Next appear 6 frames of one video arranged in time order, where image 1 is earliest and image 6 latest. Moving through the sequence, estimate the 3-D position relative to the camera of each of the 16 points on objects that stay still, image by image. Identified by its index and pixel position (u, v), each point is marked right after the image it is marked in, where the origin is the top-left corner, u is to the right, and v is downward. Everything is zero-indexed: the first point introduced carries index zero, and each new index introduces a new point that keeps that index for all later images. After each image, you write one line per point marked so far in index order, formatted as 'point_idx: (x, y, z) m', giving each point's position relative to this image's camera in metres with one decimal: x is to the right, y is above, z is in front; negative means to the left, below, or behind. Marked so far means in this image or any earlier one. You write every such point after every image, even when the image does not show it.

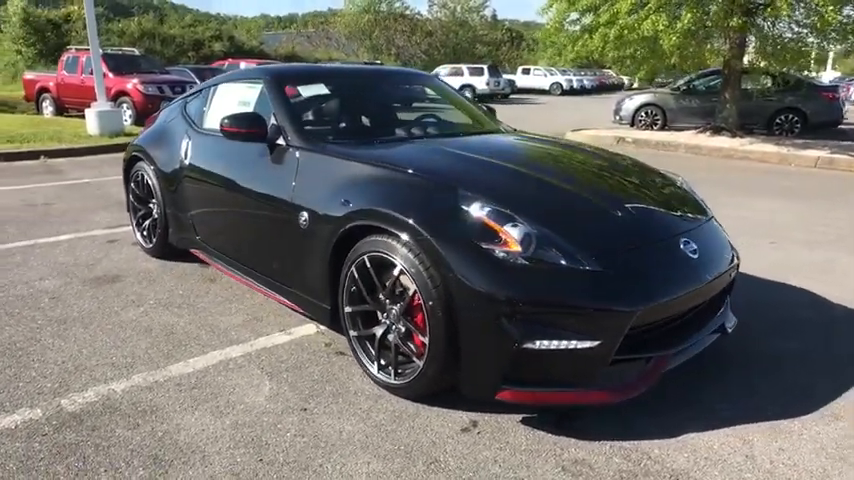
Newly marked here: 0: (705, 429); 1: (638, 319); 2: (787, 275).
0: (+1.3, -0.9, +3.0) m
1: (+0.9, -0.4, +2.8) m
2: (+3.2, -0.3, +5.5) m
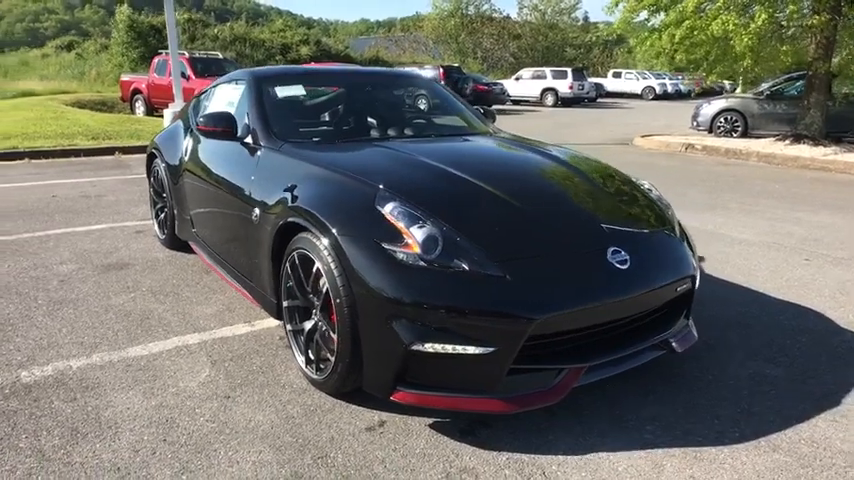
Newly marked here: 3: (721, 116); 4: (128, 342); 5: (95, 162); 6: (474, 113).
0: (+0.9, -1.0, +2.8) m
1: (+0.5, -0.4, +2.7) m
2: (+3.1, -0.4, +5.0) m
3: (+8.0, +3.4, +16.8) m
4: (-1.9, -0.6, +3.9) m
5: (-6.2, +1.4, +11.4) m
6: (+0.4, +1.1, +5.3) m
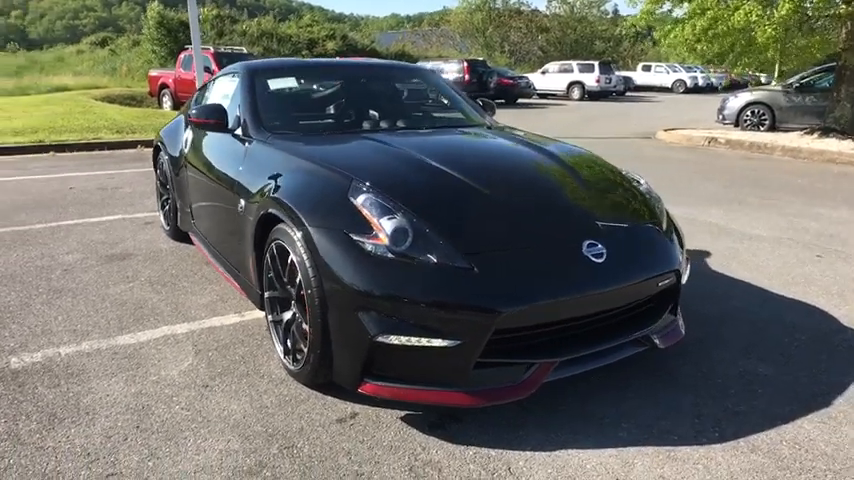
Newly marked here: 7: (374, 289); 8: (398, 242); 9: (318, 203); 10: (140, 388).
0: (+0.7, -0.9, +2.8) m
1: (+0.3, -0.4, +2.7) m
2: (+3.0, -0.4, +4.9) m
3: (+8.5, +3.5, +16.4) m
4: (-2.0, -0.6, +3.9) m
5: (-5.9, +1.6, +11.7) m
6: (+0.4, +1.2, +5.2) m
7: (-0.2, -0.2, +2.7) m
8: (-0.1, 0.0, +2.8) m
9: (-0.5, +0.2, +3.0) m
10: (-1.5, -0.8, +3.2) m
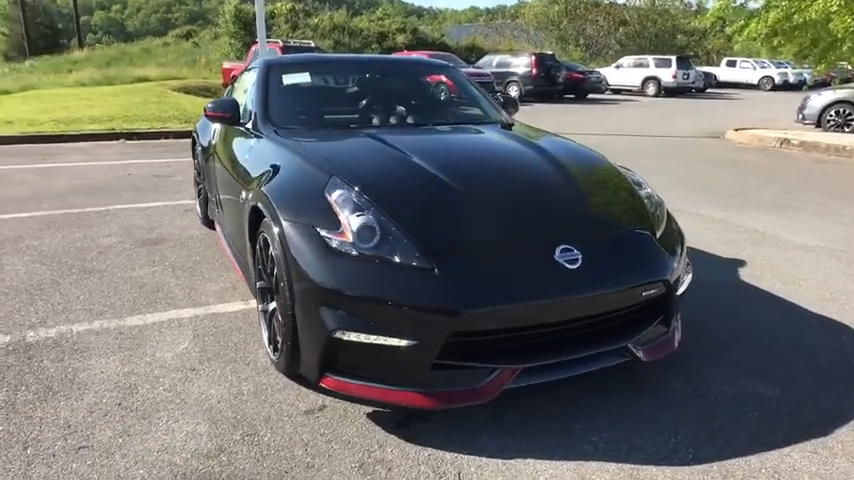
0: (+0.5, -1.0, +2.7) m
1: (+0.1, -0.4, +2.7) m
2: (+3.1, -0.5, +4.5) m
3: (+10.0, +3.3, +15.3) m
4: (-2.0, -0.5, +4.2) m
5: (-5.0, +1.9, +12.3) m
6: (+0.5, +1.2, +5.2) m
7: (-0.4, -0.2, +2.7) m
8: (-0.3, 0.0, +2.8) m
9: (-0.7, +0.2, +3.1) m
10: (-1.6, -0.7, +3.4) m
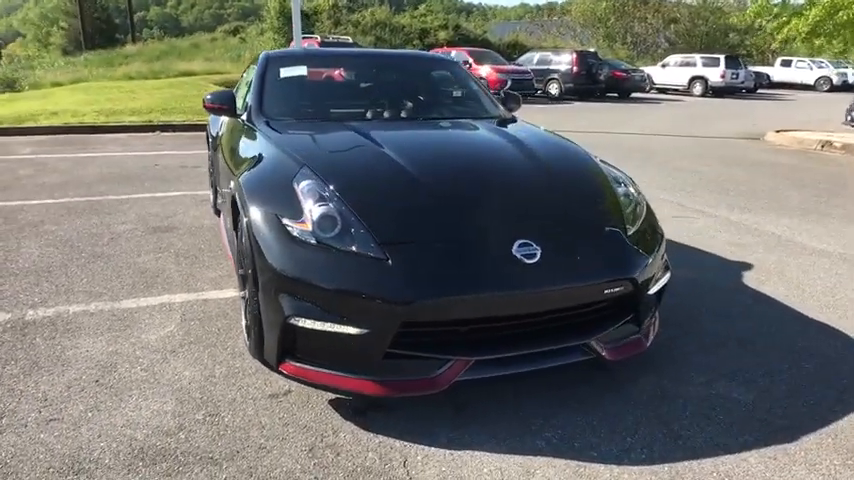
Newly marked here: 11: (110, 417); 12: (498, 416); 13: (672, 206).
0: (+0.3, -0.9, +2.7) m
1: (-0.1, -0.3, +2.7) m
2: (+3.0, -0.5, +4.4) m
3: (+10.7, +3.1, +14.6) m
4: (-2.1, -0.4, +4.3) m
5: (-4.4, +2.1, +12.6) m
6: (+0.5, +1.2, +5.1) m
7: (-0.6, -0.2, +2.8) m
8: (-0.5, 0.0, +2.9) m
9: (-0.8, +0.3, +3.2) m
10: (-1.8, -0.6, +3.6) m
11: (-1.5, -0.8, +2.9) m
12: (+0.3, -0.8, +2.9) m
13: (+3.0, +0.4, +7.5) m
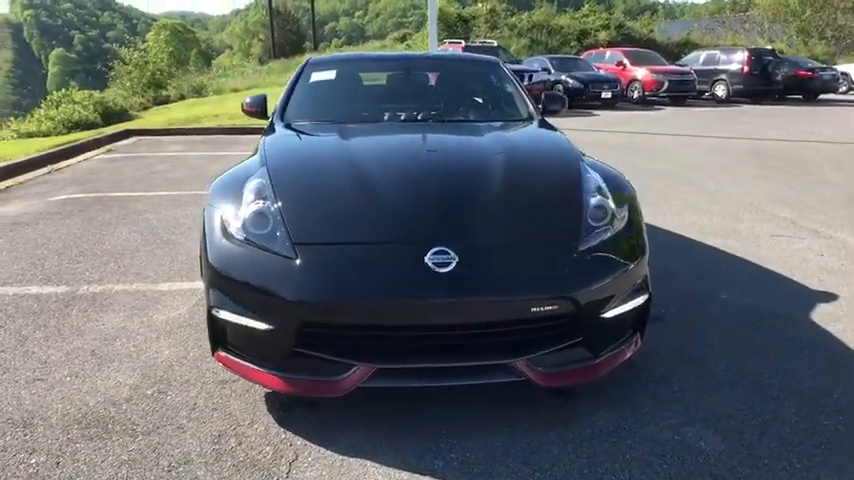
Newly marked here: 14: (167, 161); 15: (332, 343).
0: (-0.2, -1.0, +2.6) m
1: (-0.5, -0.3, +2.7) m
2: (+2.8, -0.7, +3.5) m
3: (+13.2, +2.3, +11.4) m
4: (-2.0, -0.3, +4.8) m
5: (-2.0, +2.2, +13.4) m
6: (+0.8, +1.1, +4.9) m
7: (-1.0, -0.1, +3.0) m
8: (-0.8, +0.1, +3.0) m
9: (-1.1, +0.3, +3.4) m
10: (-2.0, -0.5, +4.0) m
11: (-1.8, -0.8, +3.3) m
12: (-0.1, -0.9, +2.9) m
13: (+3.8, +0.2, +6.6) m
14: (-4.3, +1.3, +10.2) m
15: (-0.4, -0.5, +2.8) m
